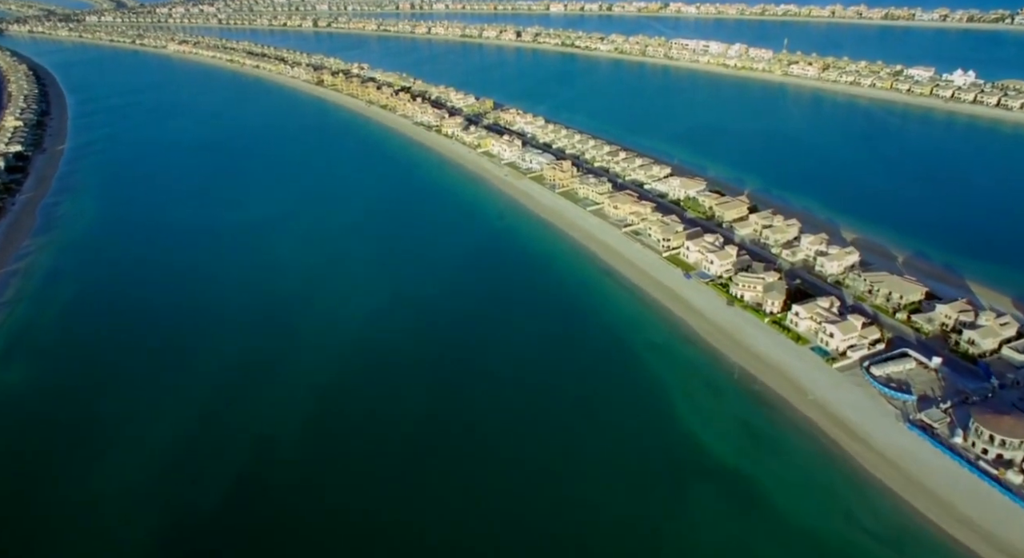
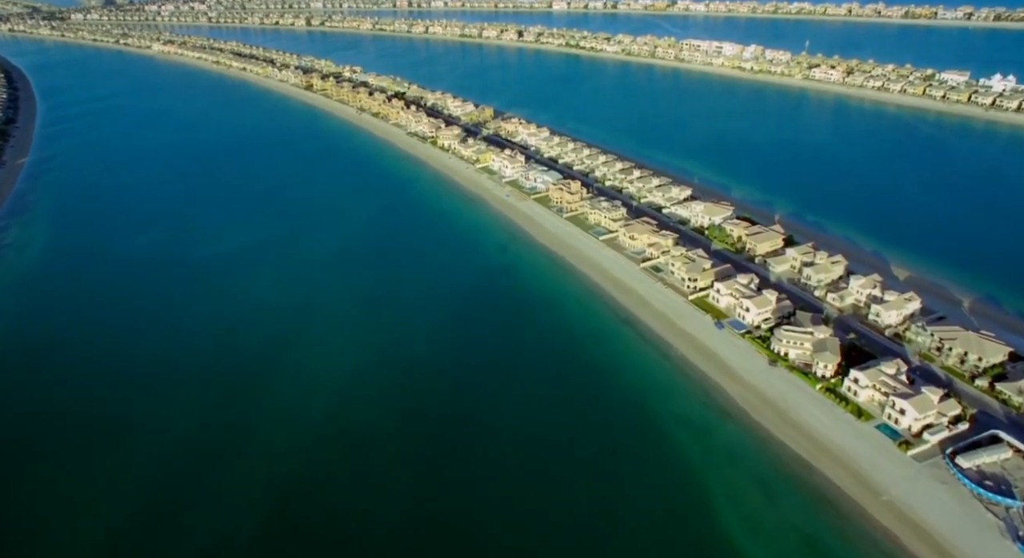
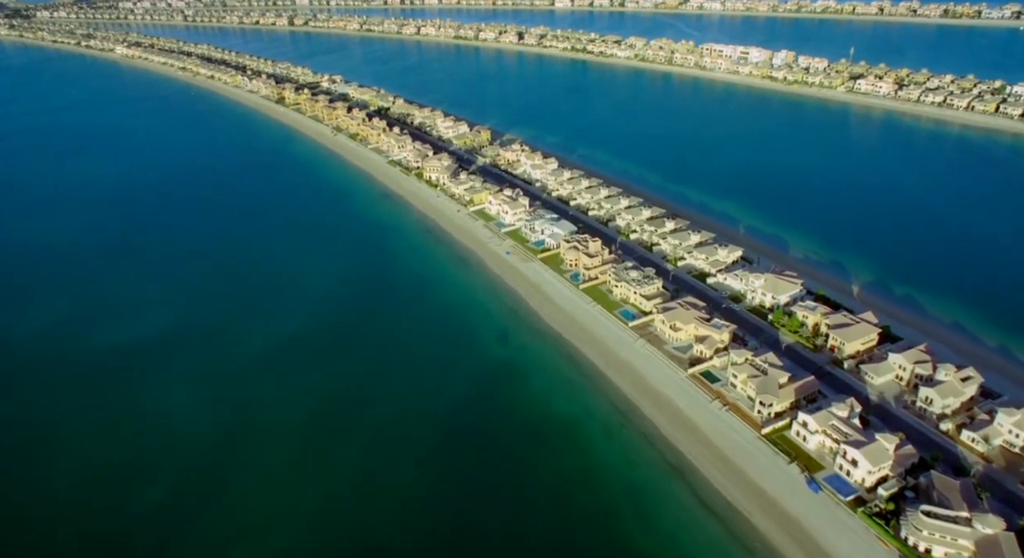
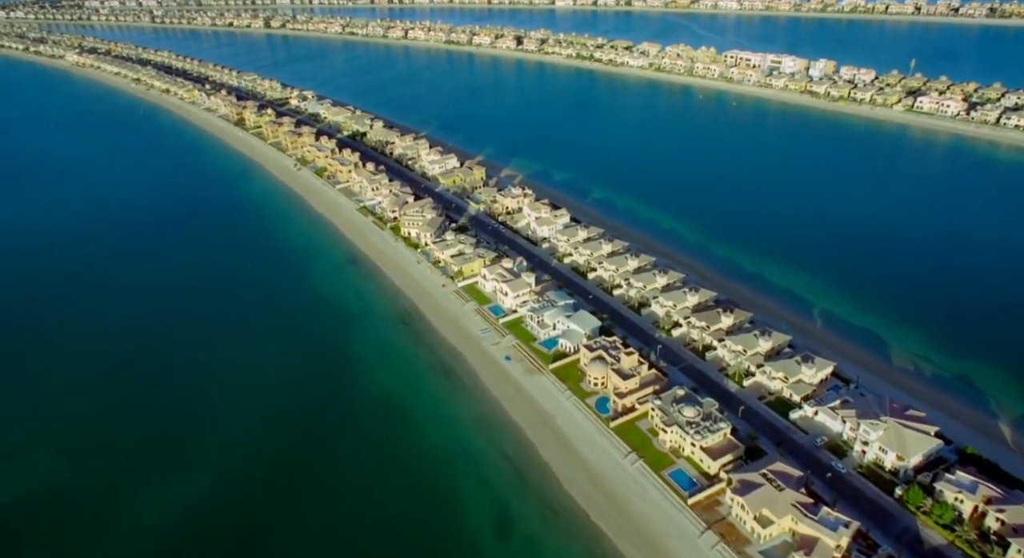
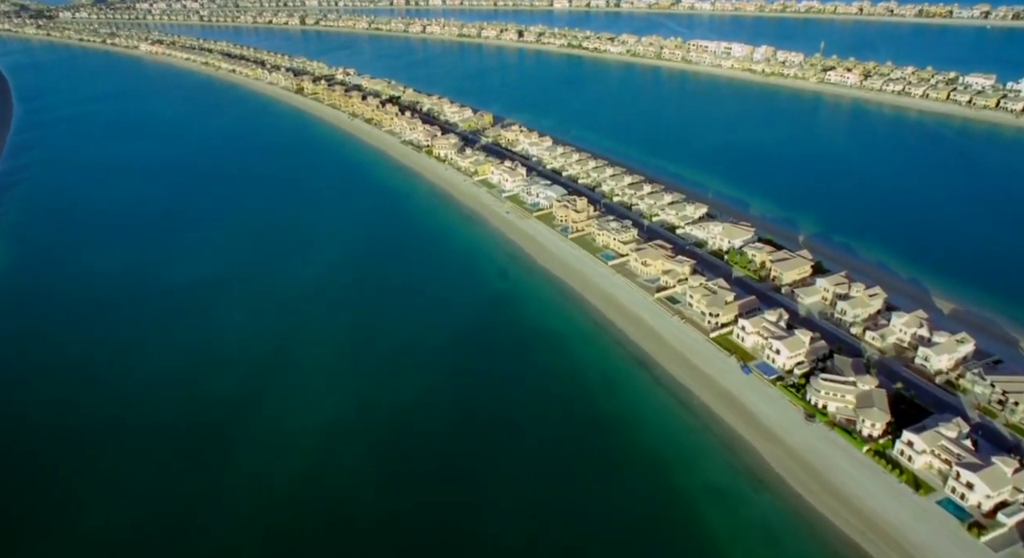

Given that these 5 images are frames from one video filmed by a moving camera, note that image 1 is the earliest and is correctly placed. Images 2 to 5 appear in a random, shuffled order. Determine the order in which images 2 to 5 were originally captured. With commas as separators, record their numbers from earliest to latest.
2, 5, 3, 4
